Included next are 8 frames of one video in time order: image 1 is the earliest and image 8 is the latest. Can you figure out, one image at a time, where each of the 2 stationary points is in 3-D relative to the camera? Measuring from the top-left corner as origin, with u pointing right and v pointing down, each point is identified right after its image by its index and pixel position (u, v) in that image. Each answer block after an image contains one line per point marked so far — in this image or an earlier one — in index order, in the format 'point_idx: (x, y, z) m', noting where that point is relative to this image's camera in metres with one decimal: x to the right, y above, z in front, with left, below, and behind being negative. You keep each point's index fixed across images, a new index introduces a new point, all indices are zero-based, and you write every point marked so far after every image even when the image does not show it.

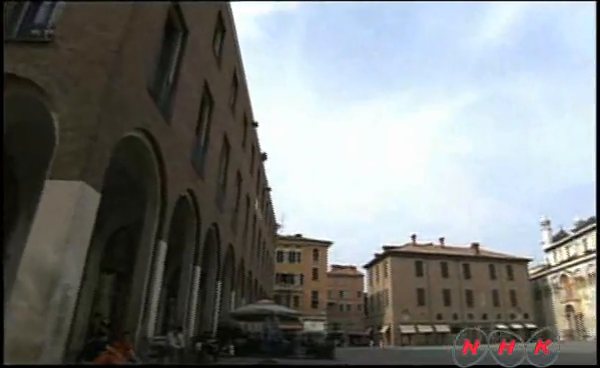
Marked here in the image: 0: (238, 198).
0: (-2.9, -0.6, +17.7) m
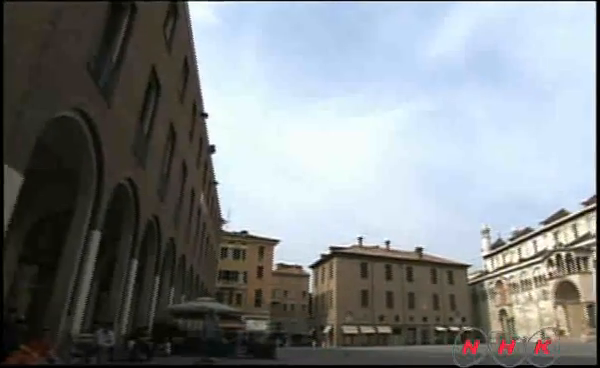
0: (-4.9, -0.2, +16.9) m
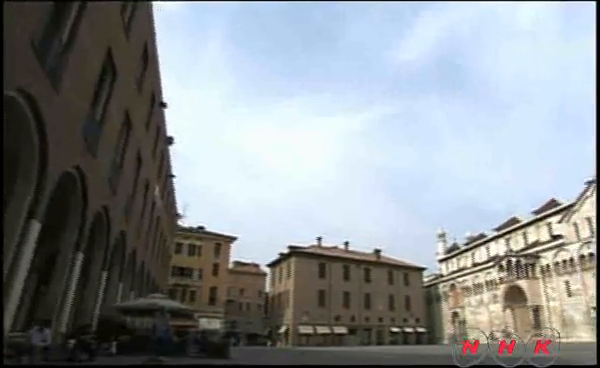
0: (-6.4, +0.2, +16.2) m
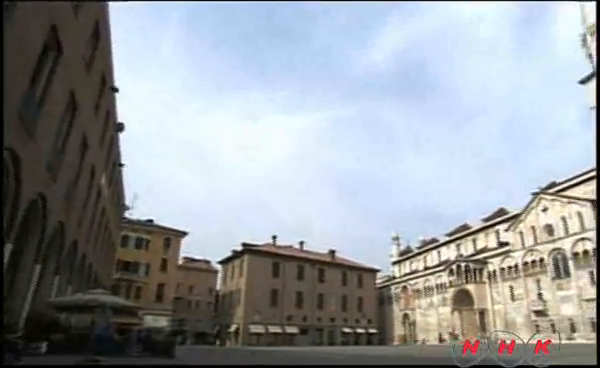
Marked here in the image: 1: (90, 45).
0: (-8.0, +0.6, +15.2) m
1: (-6.8, +4.5, +13.2) m
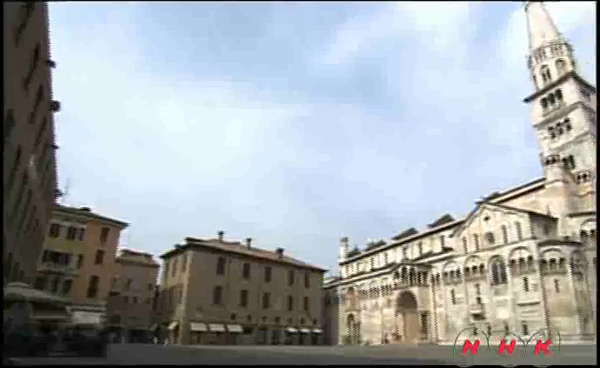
0: (-9.7, +1.2, +13.9) m
1: (-8.1, +5.0, +12.1) m
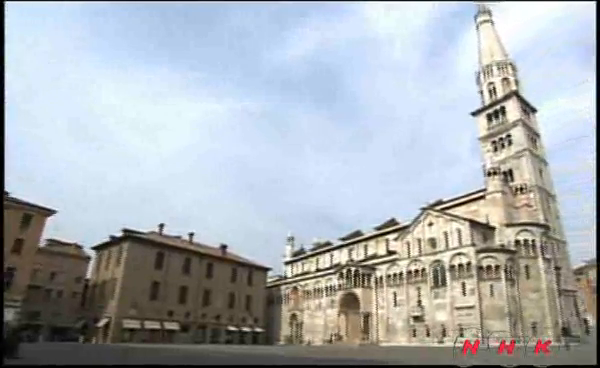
0: (-11.3, +1.9, +12.4) m
1: (-9.3, +5.6, +10.8) m
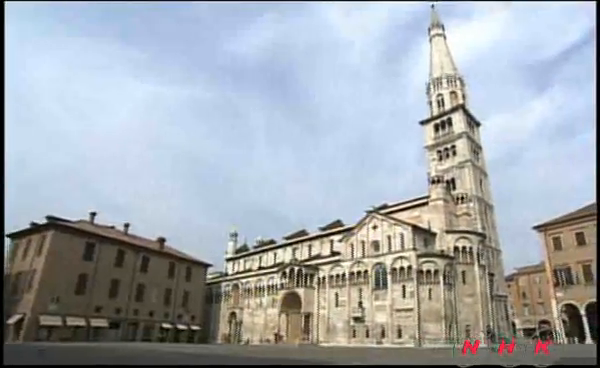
0: (-12.8, +2.8, +10.8) m
1: (-10.4, +6.3, +9.4) m
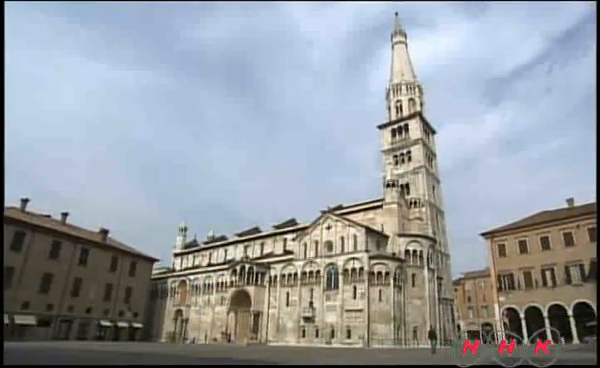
0: (-13.8, +3.5, +9.1) m
1: (-11.1, +6.9, +8.0) m
